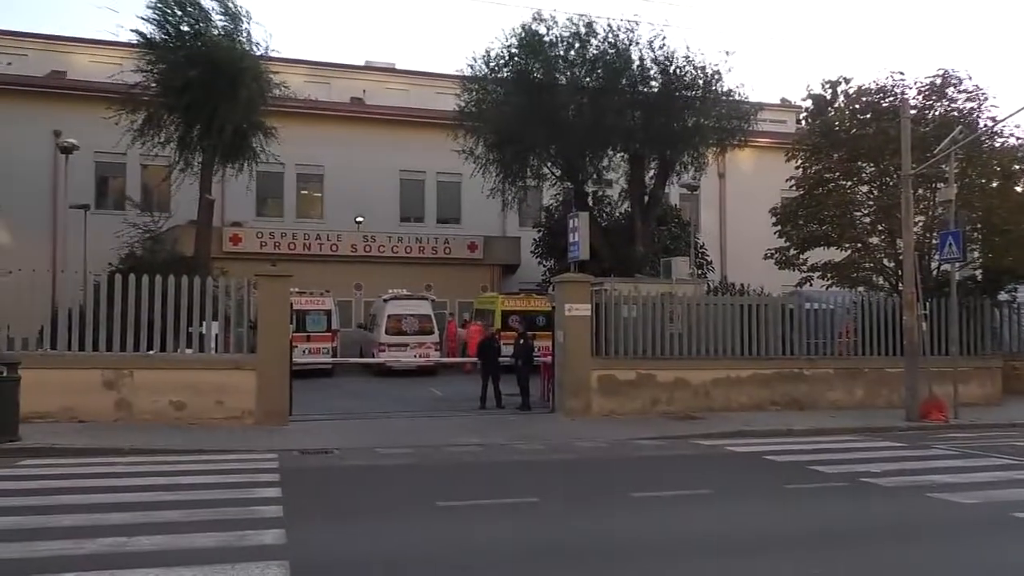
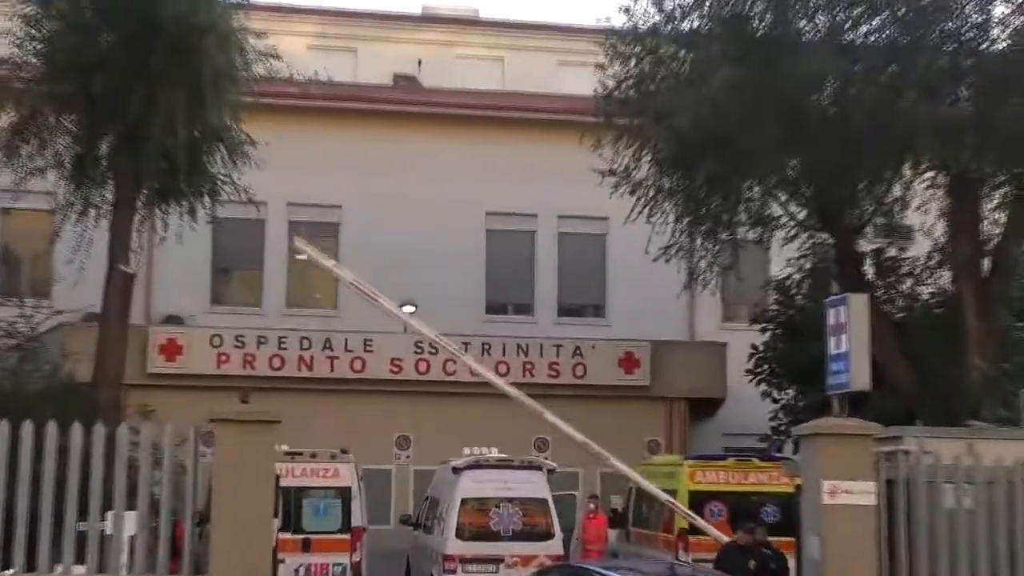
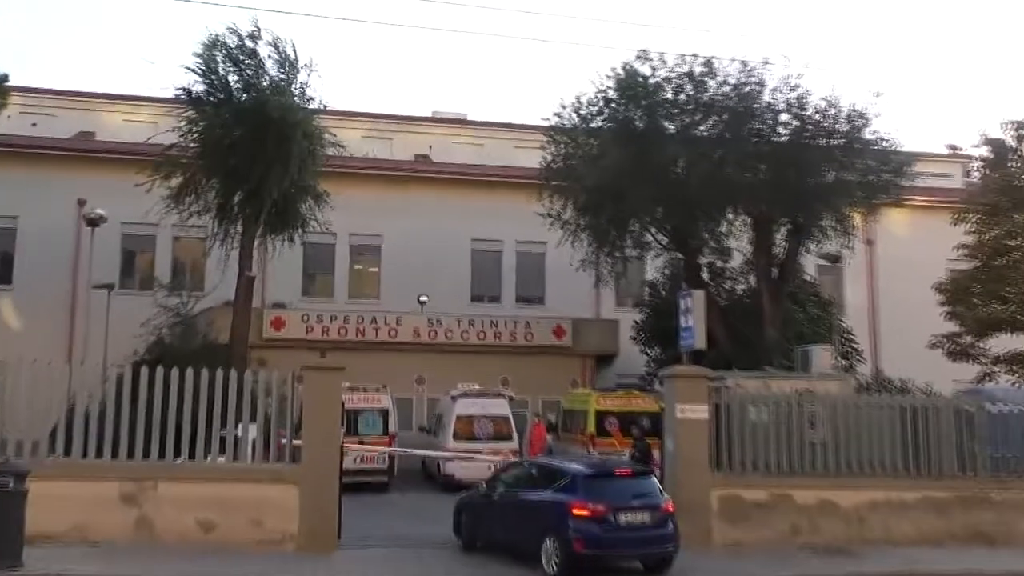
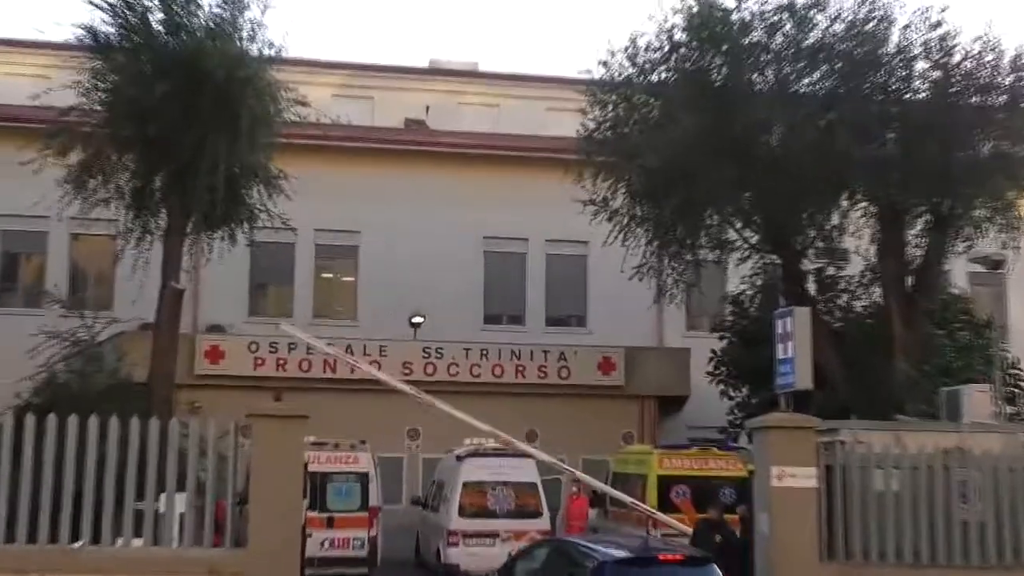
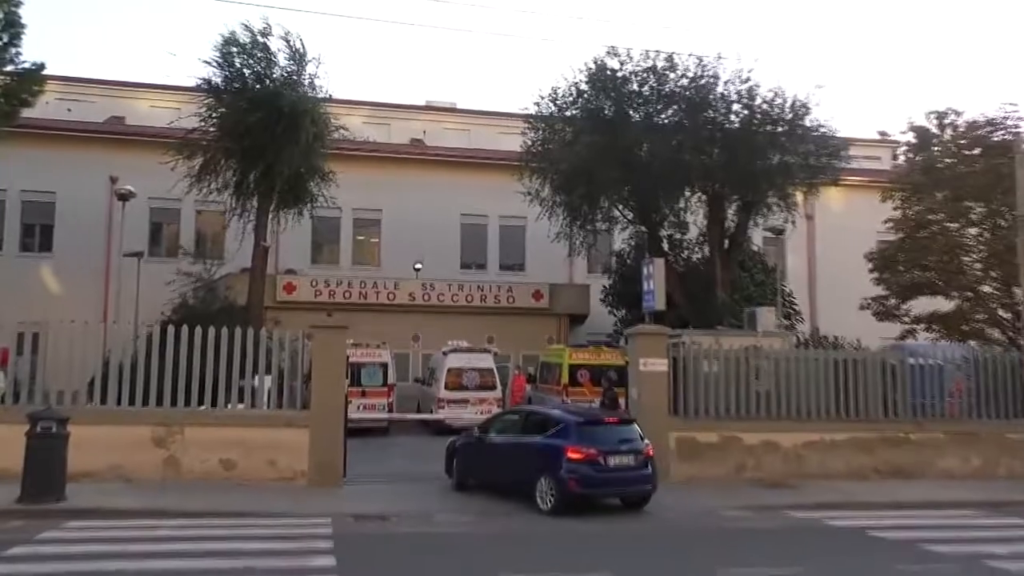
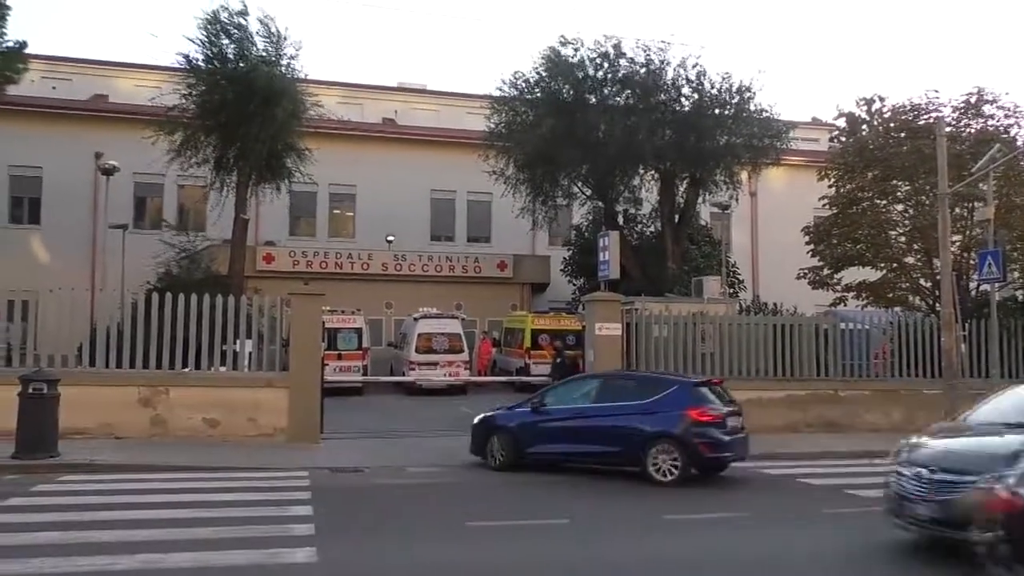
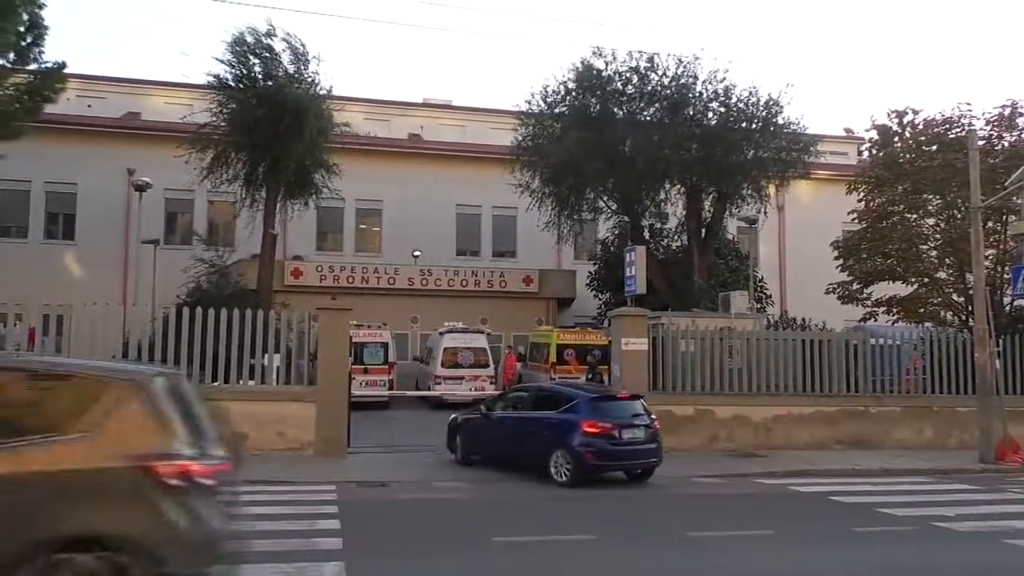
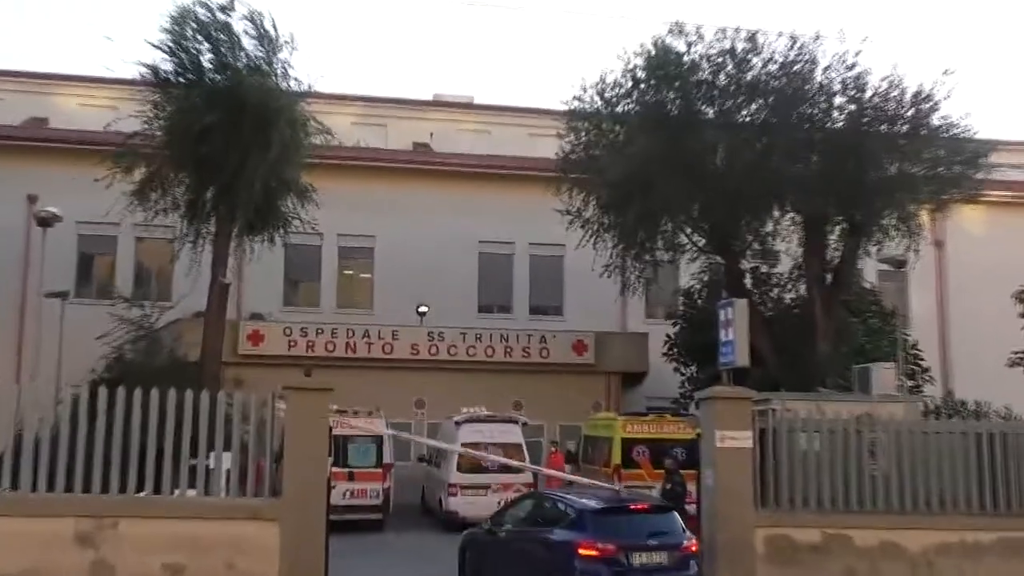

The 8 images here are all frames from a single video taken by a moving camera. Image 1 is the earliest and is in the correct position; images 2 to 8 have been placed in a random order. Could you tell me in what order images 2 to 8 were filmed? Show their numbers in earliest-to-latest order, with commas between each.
6, 7, 5, 3, 8, 4, 2
